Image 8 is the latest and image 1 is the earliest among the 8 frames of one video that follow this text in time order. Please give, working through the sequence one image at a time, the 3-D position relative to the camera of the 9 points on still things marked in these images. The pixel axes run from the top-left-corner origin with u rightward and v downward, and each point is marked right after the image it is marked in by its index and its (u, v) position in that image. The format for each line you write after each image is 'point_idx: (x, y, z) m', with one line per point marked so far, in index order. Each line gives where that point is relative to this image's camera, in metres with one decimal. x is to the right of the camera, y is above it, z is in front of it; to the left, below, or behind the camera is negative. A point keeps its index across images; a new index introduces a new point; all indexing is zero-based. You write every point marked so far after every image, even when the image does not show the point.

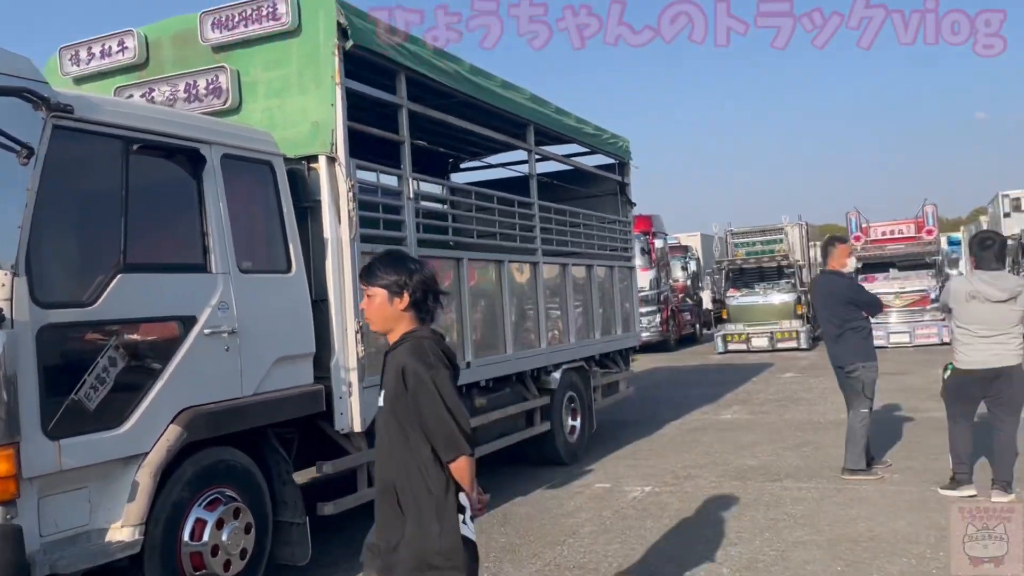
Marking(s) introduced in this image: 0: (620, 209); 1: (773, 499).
0: (+1.3, +0.9, +10.1) m
1: (+1.9, -1.5, +6.2) m
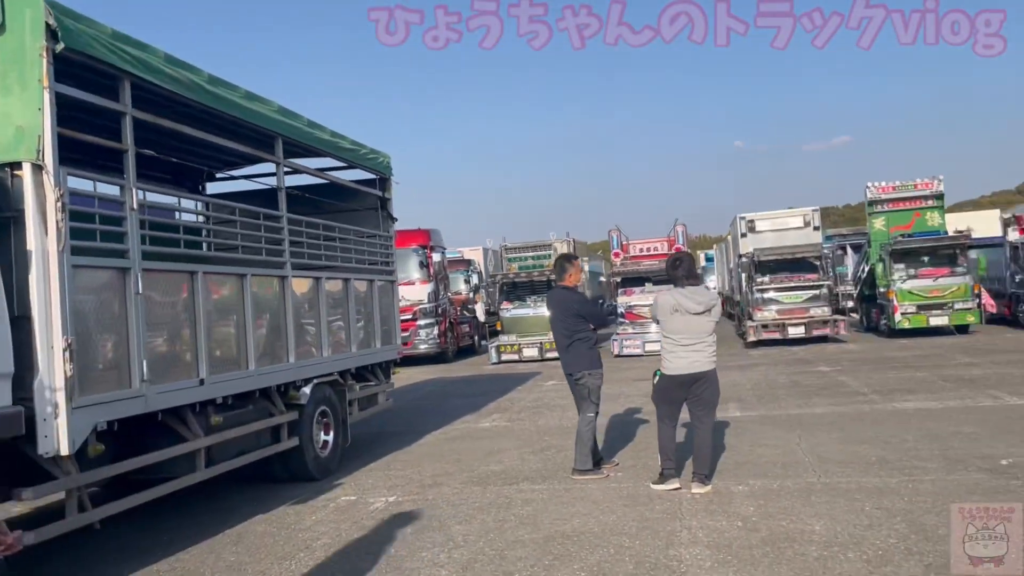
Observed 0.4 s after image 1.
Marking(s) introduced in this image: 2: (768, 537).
0: (-1.6, +0.8, +10.2) m
1: (-0.1, -1.6, +6.5) m
2: (+1.5, -1.5, +5.2) m
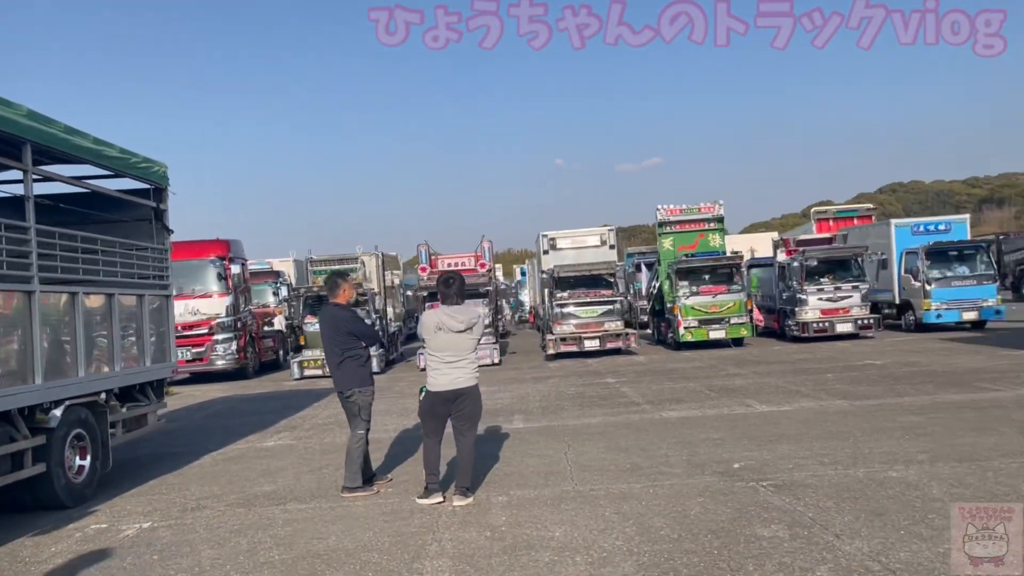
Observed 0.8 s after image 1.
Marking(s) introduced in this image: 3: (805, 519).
0: (-4.1, +0.6, +9.8) m
1: (-1.9, -1.8, +6.4) m
2: (0.0, -1.6, +5.4) m
3: (+1.9, -1.5, +5.6) m
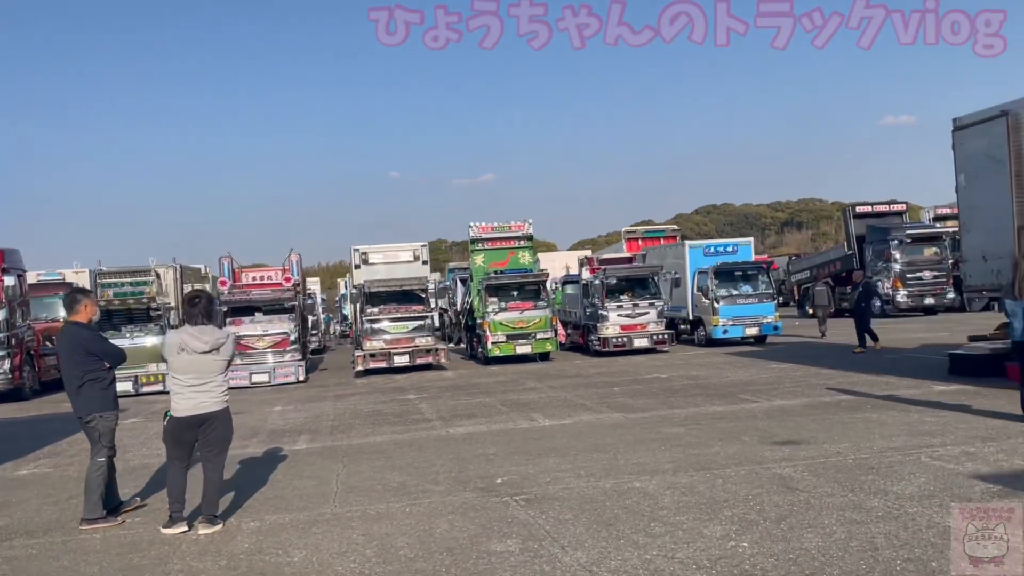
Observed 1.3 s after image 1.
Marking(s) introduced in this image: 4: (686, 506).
0: (-6.5, +0.4, +8.8) m
1: (-3.7, -1.9, +5.9) m
2: (-1.7, -1.8, +5.3) m
3: (+0.2, -1.7, +5.8) m
4: (+1.3, -1.6, +6.4) m
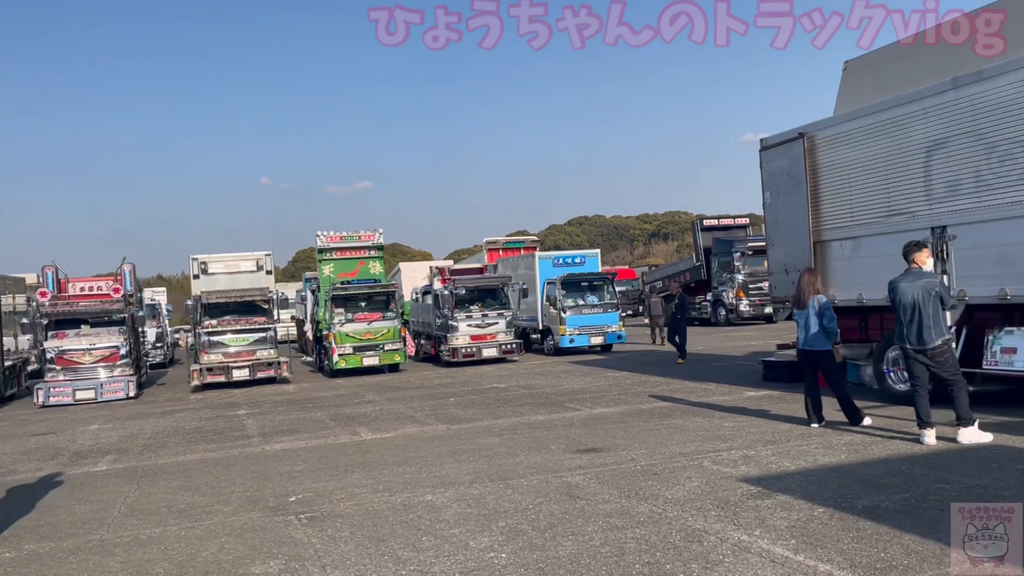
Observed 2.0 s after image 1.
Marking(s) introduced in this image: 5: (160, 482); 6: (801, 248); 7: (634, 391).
0: (-8.4, +0.3, +7.6) m
1: (-5.2, -2.0, +5.2) m
2: (-3.1, -1.9, +4.9) m
3: (-1.4, -1.8, +5.7) m
4: (-0.3, -1.7, +6.4) m
5: (-3.8, -2.1, +9.1) m
6: (+4.3, +0.6, +12.6) m
7: (+2.2, -1.8, +15.1) m
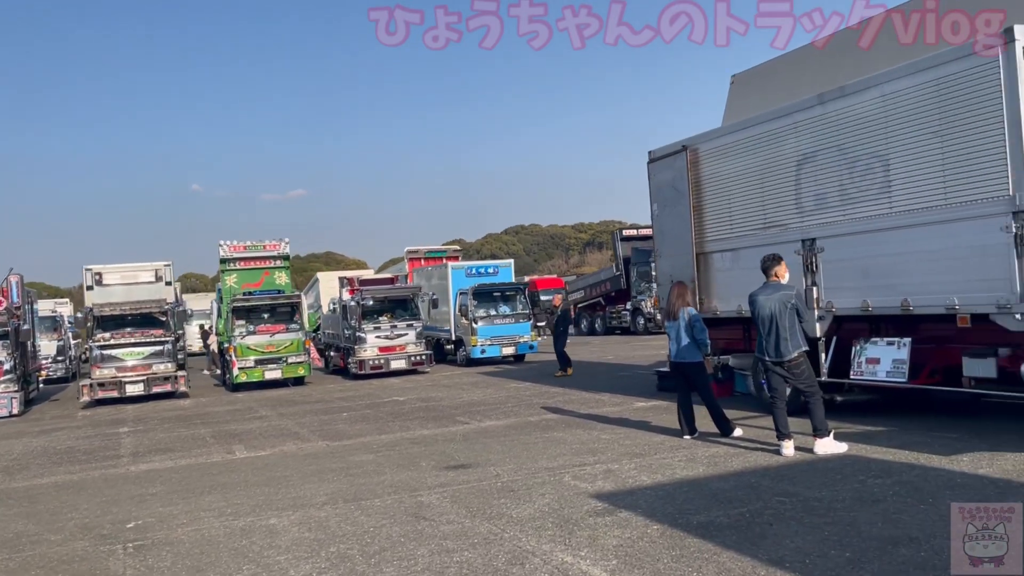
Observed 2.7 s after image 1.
0: (-9.7, +0.2, +6.8) m
1: (-6.3, -2.1, +4.6) m
2: (-4.2, -2.0, +4.4) m
3: (-2.5, -1.9, +5.4) m
4: (-1.5, -1.8, +6.2) m
5: (-5.1, -2.2, +8.5) m
6: (+2.6, +0.4, +12.7) m
7: (+0.3, -2.0, +15.0) m
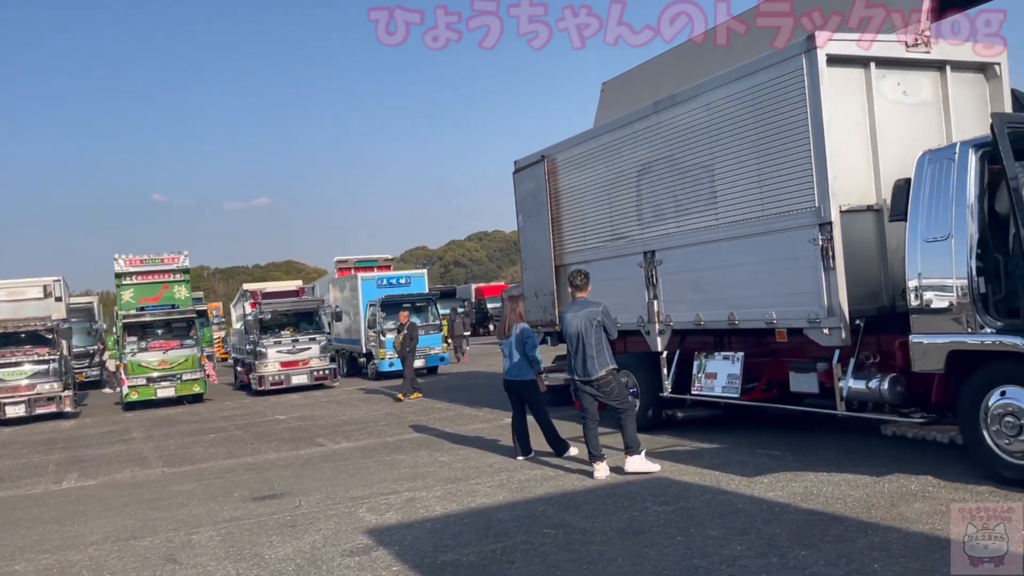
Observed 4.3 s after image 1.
0: (-11.5, -0.1, +5.8) m
1: (-7.9, -2.3, +3.8) m
2: (-5.8, -2.2, +3.7) m
3: (-4.2, -2.1, +4.8) m
4: (-3.2, -2.0, +5.7) m
5: (-7.0, -2.4, +7.8) m
6: (+0.5, +0.2, +12.4) m
7: (-1.9, -2.3, +14.6) m
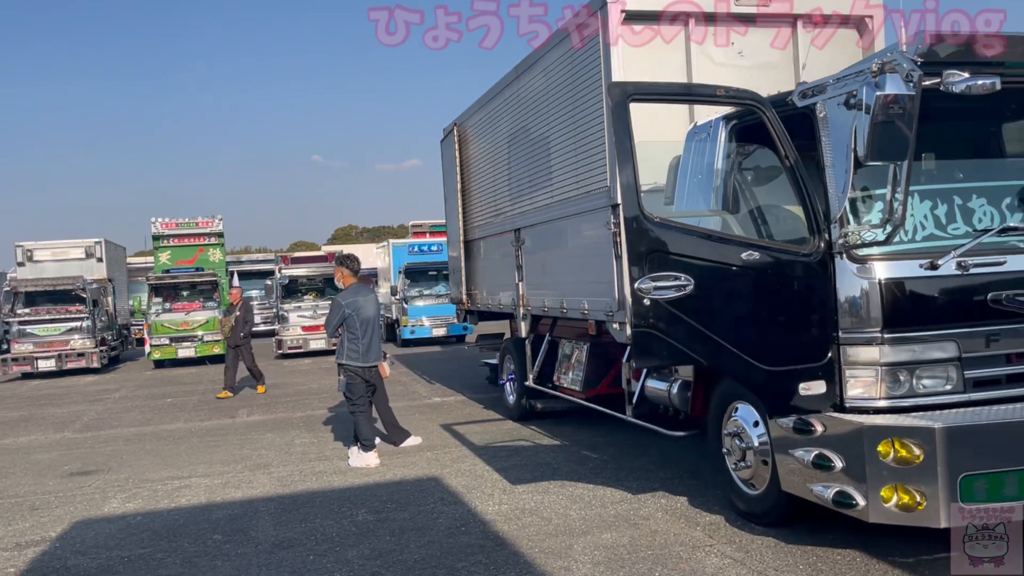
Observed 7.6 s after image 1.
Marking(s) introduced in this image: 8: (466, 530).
0: (-13.5, +0.2, +7.1) m
1: (-10.4, -2.2, +4.7) m
2: (-8.3, -2.0, +4.3) m
3: (-6.5, -1.9, +5.1) m
4: (-5.5, -1.9, +5.8) m
5: (-8.8, -2.1, +8.5) m
6: (-0.7, +0.6, +11.8) m
7: (-2.8, -1.8, +14.4) m
8: (-0.3, -1.5, +5.5) m
